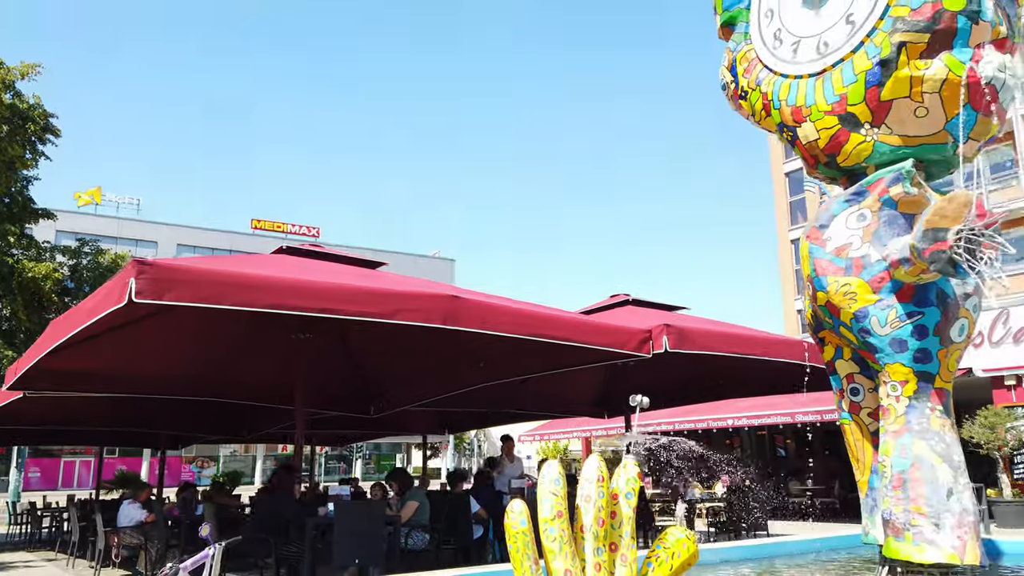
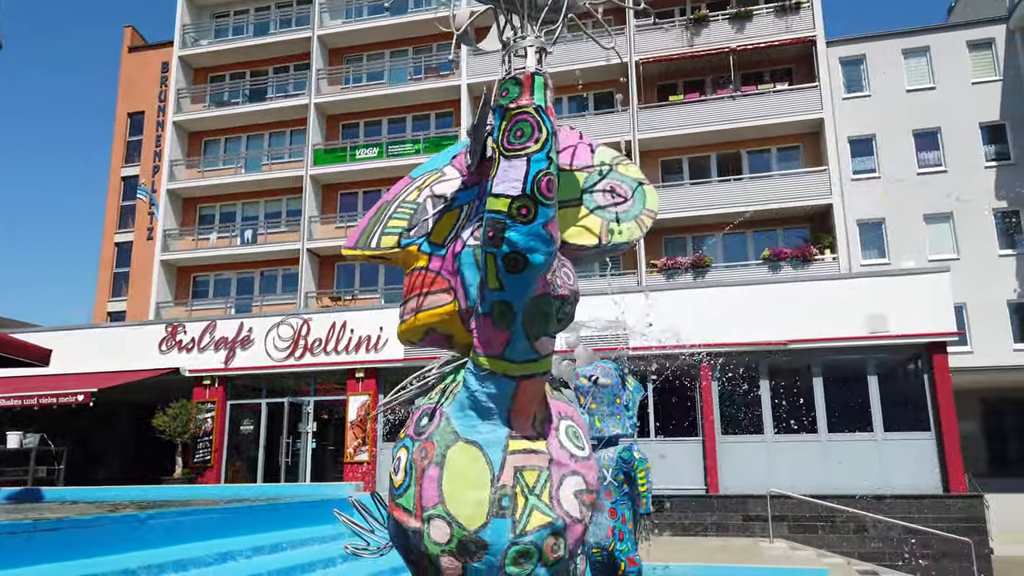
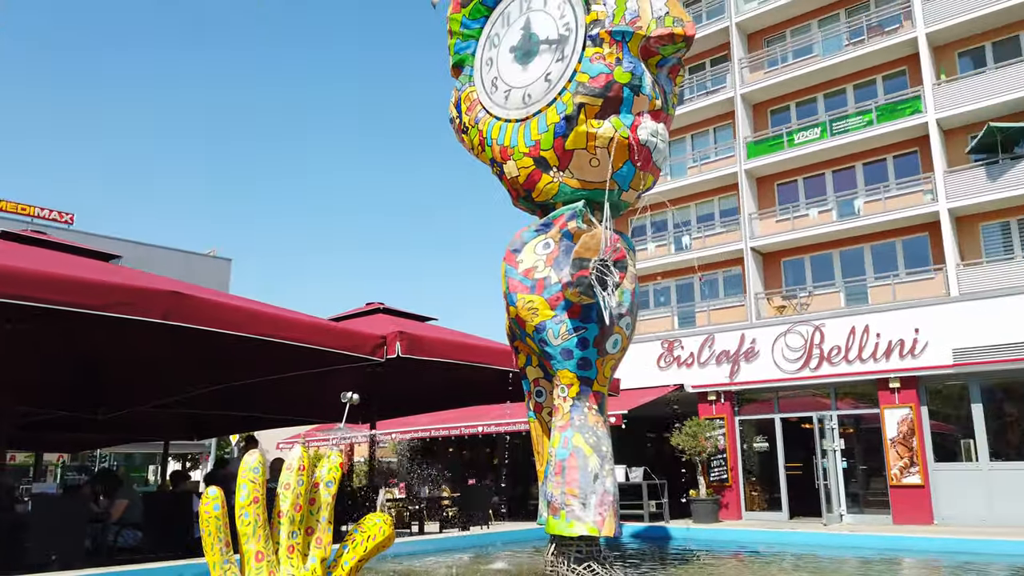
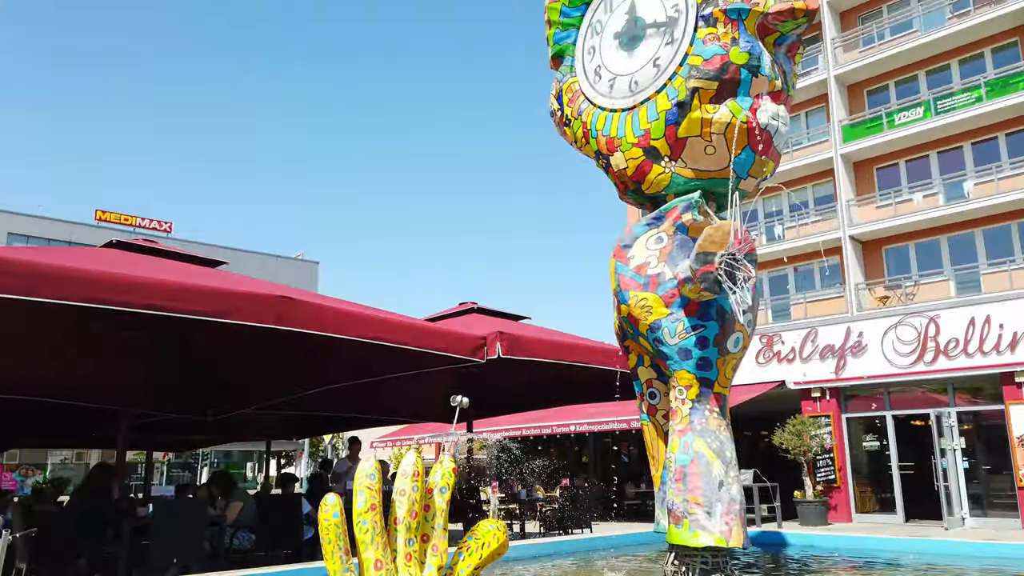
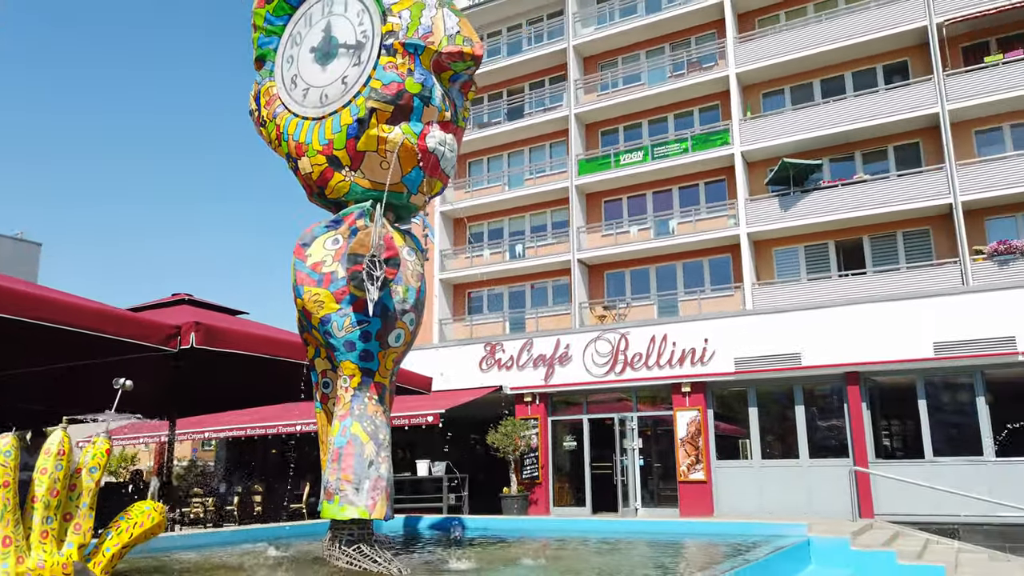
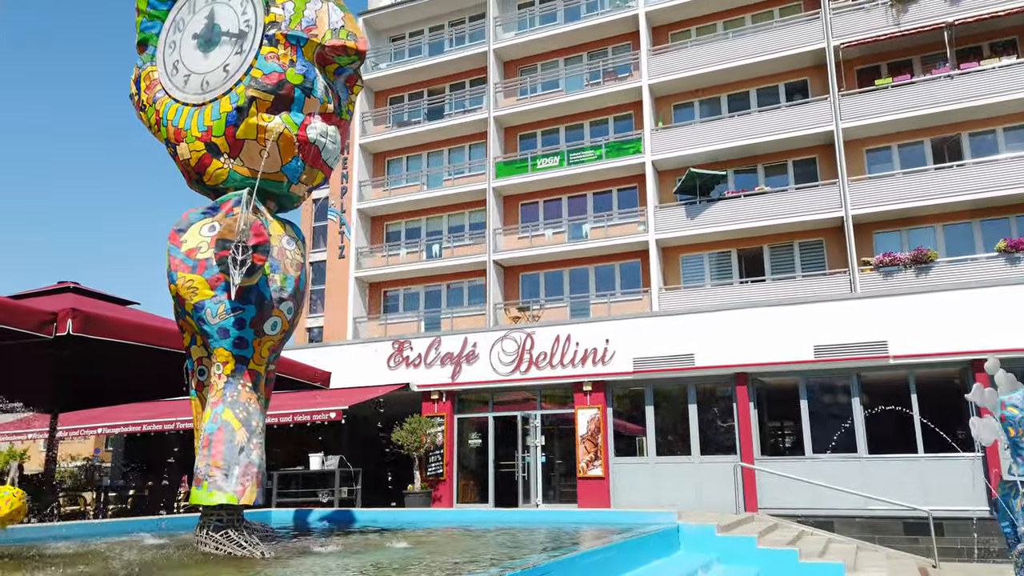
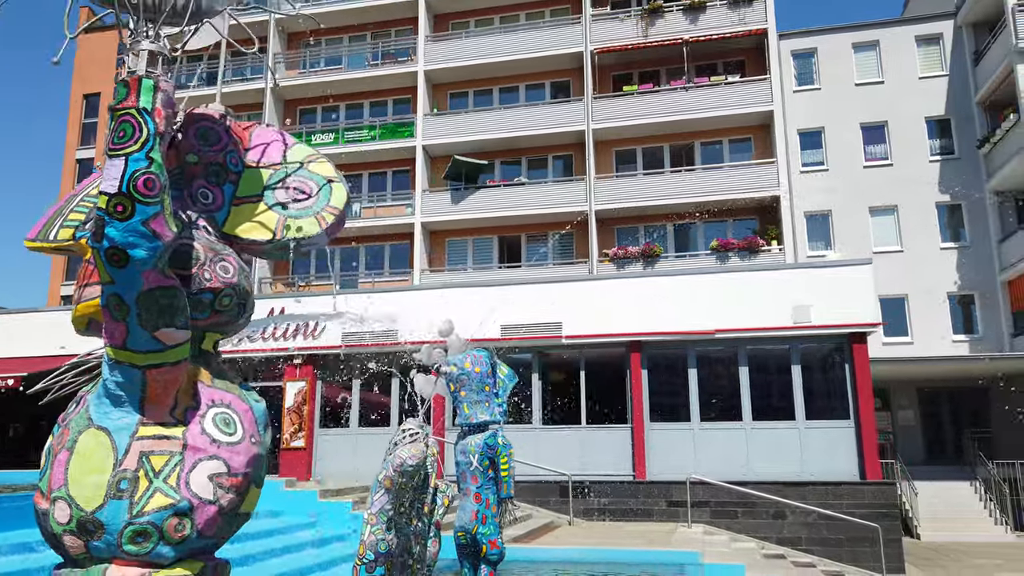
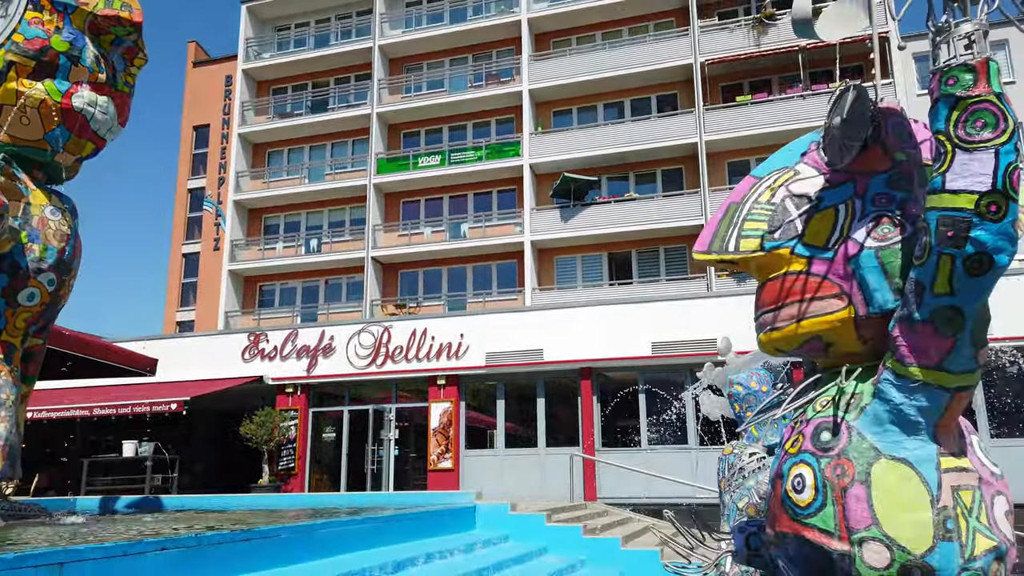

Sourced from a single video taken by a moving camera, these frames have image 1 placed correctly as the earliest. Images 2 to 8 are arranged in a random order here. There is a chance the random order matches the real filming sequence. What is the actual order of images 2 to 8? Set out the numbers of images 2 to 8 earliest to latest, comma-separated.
4, 3, 5, 6, 8, 2, 7
